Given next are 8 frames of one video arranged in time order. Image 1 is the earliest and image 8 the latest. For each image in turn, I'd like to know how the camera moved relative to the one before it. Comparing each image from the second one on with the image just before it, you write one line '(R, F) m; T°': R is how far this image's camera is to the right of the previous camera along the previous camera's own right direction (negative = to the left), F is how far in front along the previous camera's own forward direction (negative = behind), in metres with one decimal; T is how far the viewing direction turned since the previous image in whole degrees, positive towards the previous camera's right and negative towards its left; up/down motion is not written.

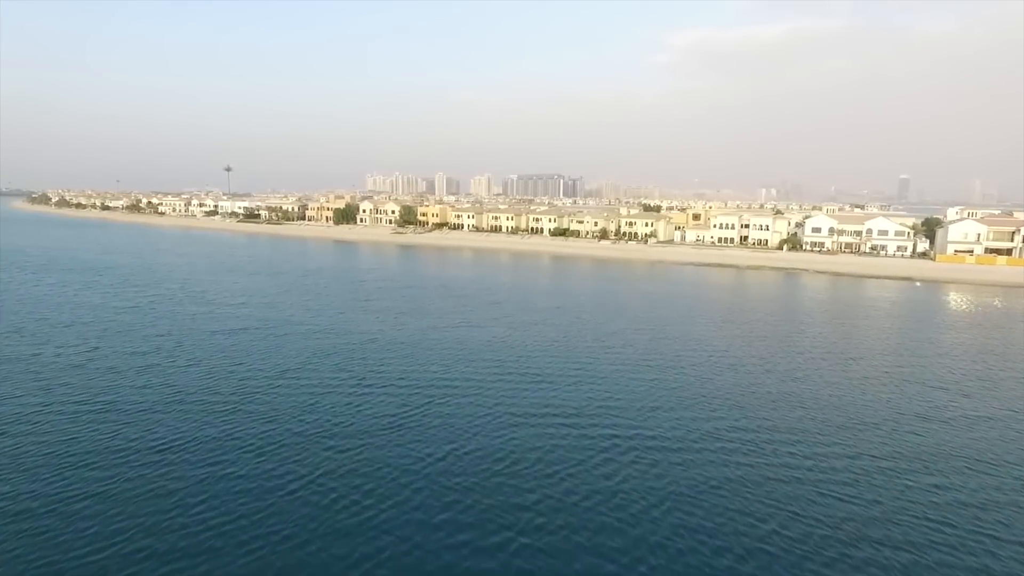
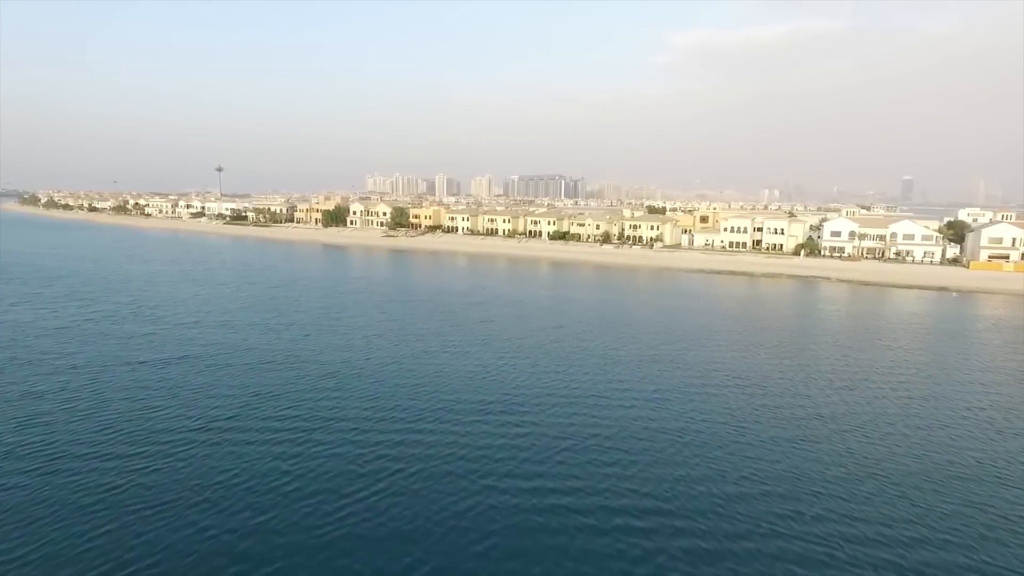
(+0.5, +5.0) m; 0°
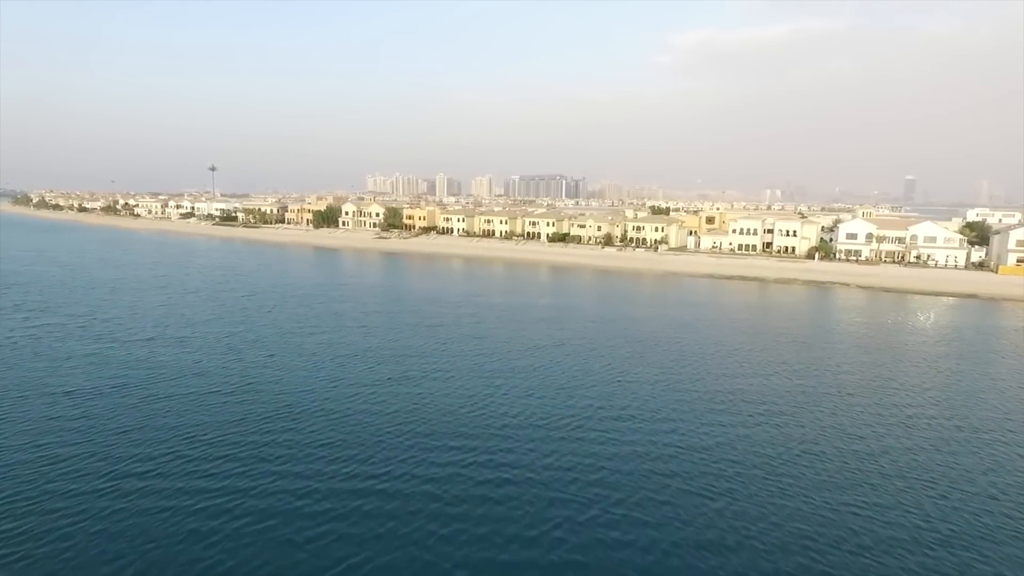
(+0.4, +3.7) m; 0°
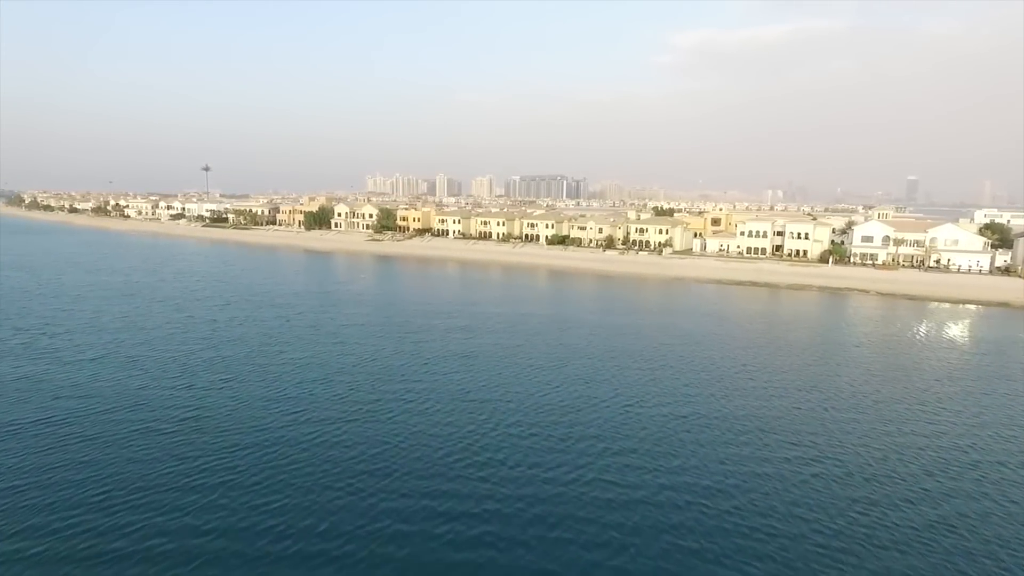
(+0.3, +3.2) m; 0°
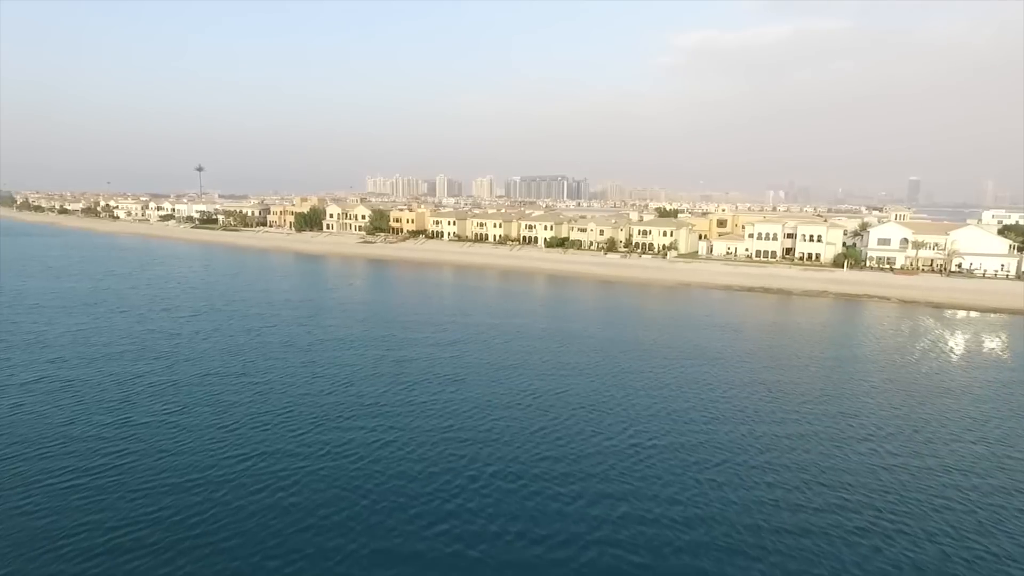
(+0.3, +3.2) m; 0°
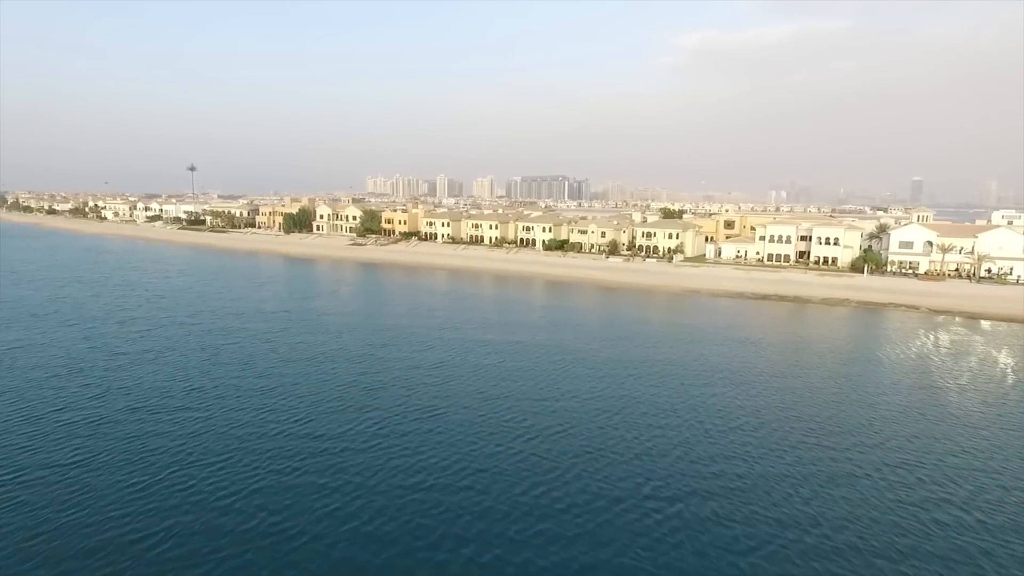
(+0.4, +3.7) m; 0°
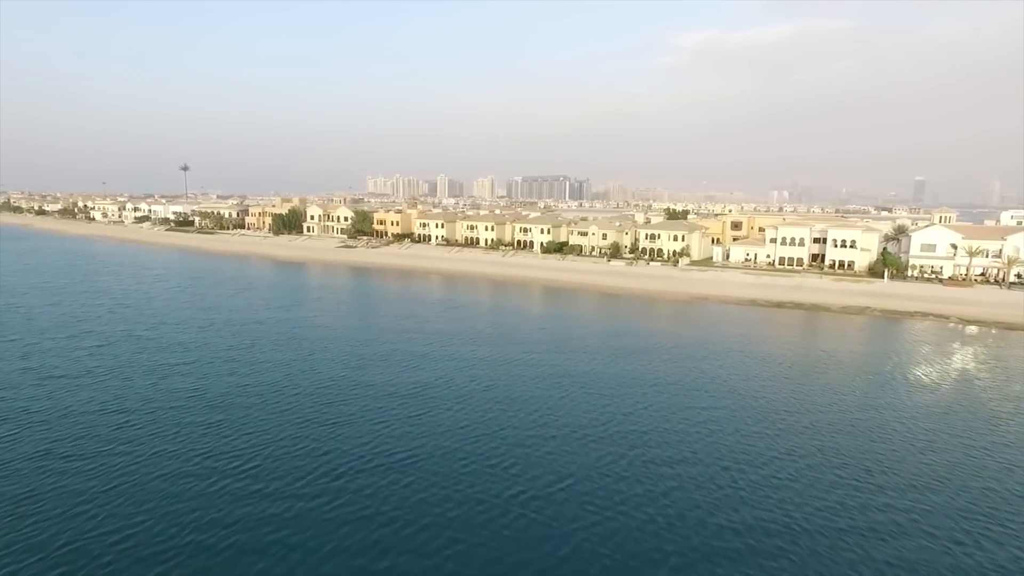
(+0.4, +3.3) m; 0°
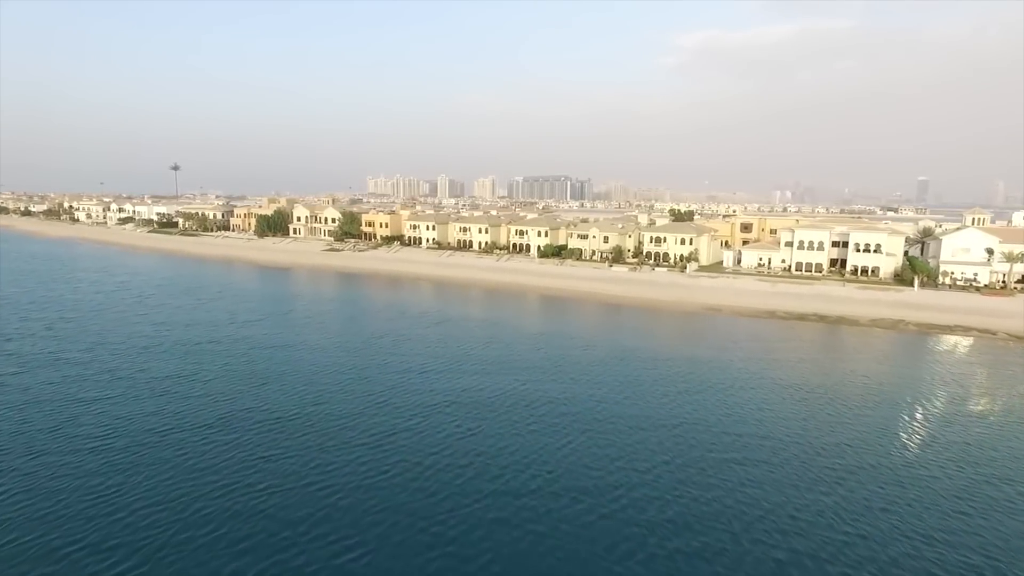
(+0.5, +4.2) m; 0°
